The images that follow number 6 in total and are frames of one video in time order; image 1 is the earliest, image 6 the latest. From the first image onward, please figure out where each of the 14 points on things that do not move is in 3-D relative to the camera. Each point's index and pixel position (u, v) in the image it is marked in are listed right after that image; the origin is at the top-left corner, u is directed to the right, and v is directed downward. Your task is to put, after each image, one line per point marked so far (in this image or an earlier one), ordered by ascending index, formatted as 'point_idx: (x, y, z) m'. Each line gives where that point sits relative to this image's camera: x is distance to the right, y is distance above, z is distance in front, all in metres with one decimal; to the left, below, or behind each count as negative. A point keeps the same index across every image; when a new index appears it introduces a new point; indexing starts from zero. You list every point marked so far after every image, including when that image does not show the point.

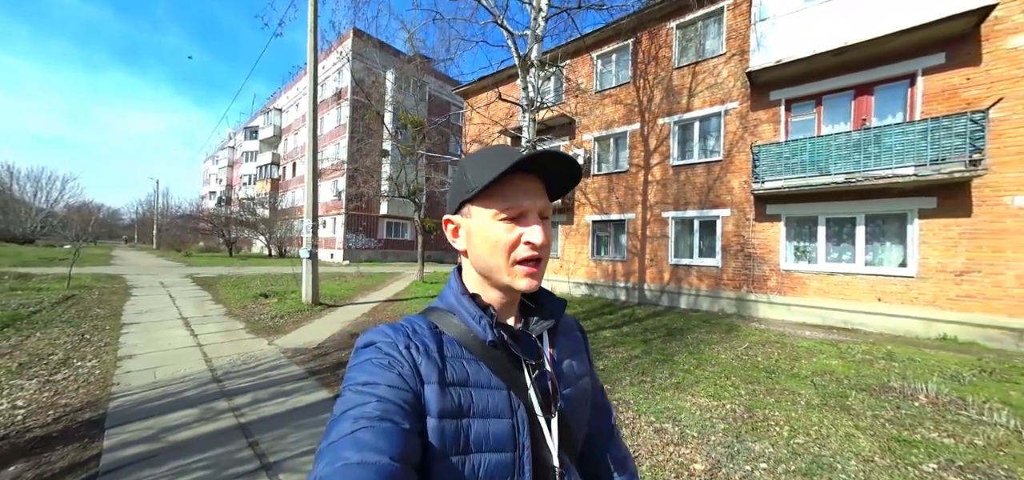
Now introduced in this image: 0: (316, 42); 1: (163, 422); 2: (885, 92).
0: (-5.5, +5.8, +10.0) m
1: (-3.6, -1.9, +3.6) m
2: (+9.5, +3.7, +8.8) m
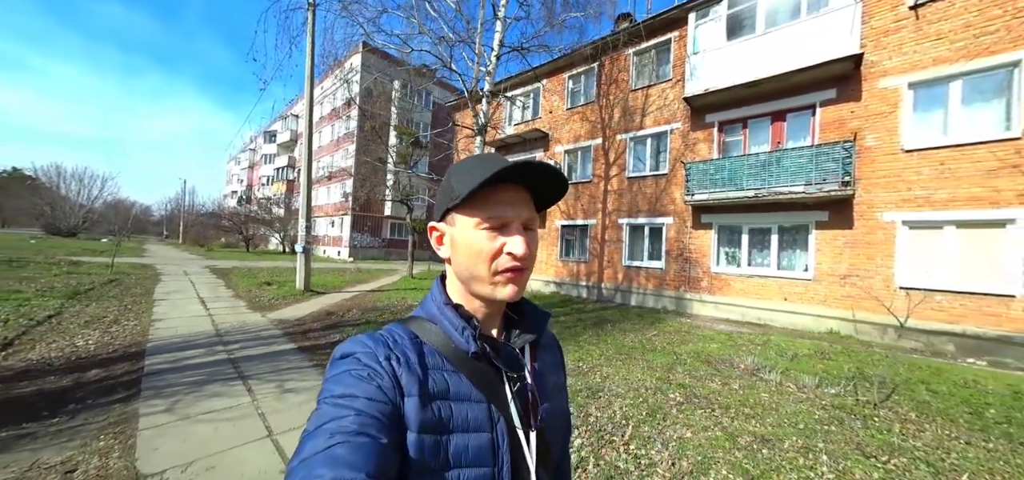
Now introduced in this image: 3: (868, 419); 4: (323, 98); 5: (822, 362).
0: (-6.7, +5.9, +11.9) m
1: (-5.1, -1.8, +5.4) m
2: (+8.2, +3.5, +10.2) m
3: (+4.3, -2.1, +4.3) m
4: (-7.4, +5.4, +13.7) m
5: (+5.8, -2.3, +6.6) m
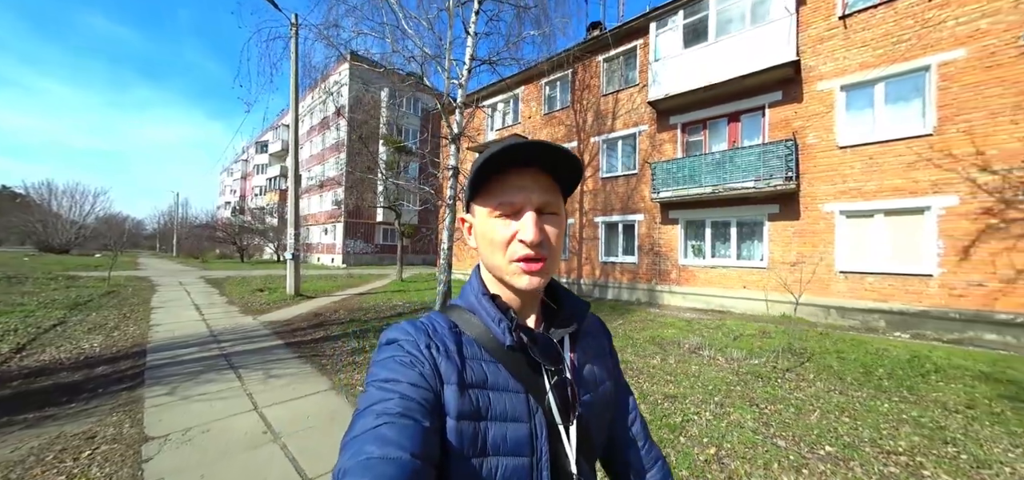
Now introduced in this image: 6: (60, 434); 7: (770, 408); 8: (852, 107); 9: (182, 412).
0: (-7.6, +5.7, +12.6) m
1: (-5.8, -1.9, +6.1) m
2: (+7.4, +3.7, +11.0) m
3: (+3.6, -2.0, +5.0) m
4: (-8.4, +5.1, +14.4) m
5: (+5.2, -2.1, +7.4) m
6: (-4.5, -1.9, +3.5) m
7: (+3.0, -1.9, +4.0) m
8: (+8.8, +3.4, +9.2) m
9: (-3.7, -1.9, +4.0) m
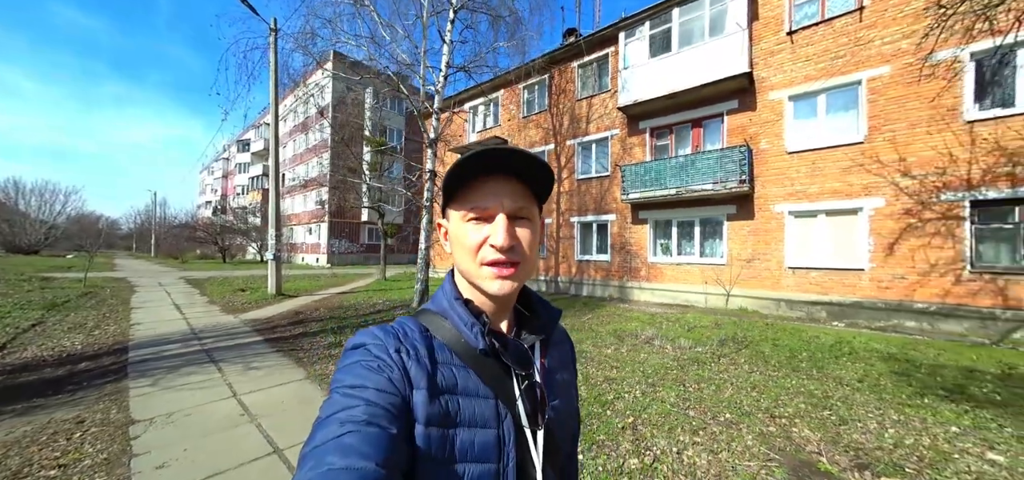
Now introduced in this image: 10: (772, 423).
0: (-8.5, +5.6, +12.8) m
1: (-6.4, -2.0, +6.4) m
2: (+6.5, +3.8, +11.7) m
3: (+3.0, -2.0, +5.6) m
4: (-9.3, +5.1, +14.6) m
5: (+4.5, -2.1, +8.0) m
6: (-5.1, -2.0, +3.9) m
7: (+2.4, -1.9, +4.6) m
8: (+8.0, +3.5, +9.9) m
9: (-4.2, -2.0, +4.3) m
10: (+2.7, -1.9, +3.6) m
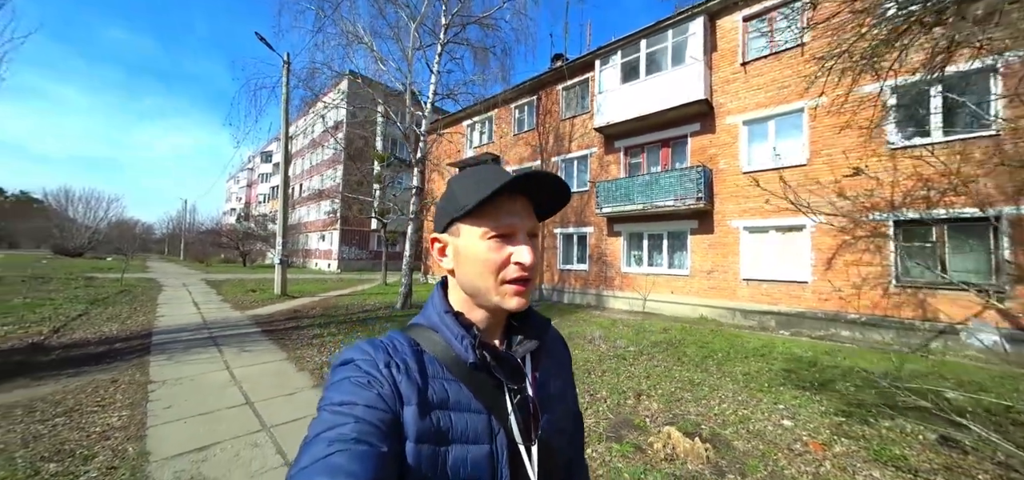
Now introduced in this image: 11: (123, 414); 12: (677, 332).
0: (-9.1, +5.4, +14.4) m
1: (-7.4, -2.1, +7.7) m
2: (+5.9, +3.4, +12.6) m
3: (+2.0, -2.2, +6.5) m
4: (-9.8, +4.8, +16.2) m
5: (+3.6, -2.4, +8.9) m
6: (-6.2, -2.0, +5.1) m
7: (+1.3, -2.1, +5.6) m
8: (+7.3, +3.1, +10.8) m
9: (-5.3, -2.0, +5.6) m
10: (+1.6, -2.0, +4.5) m
11: (-4.4, -1.9, +4.0) m
12: (+4.2, -2.4, +9.1) m
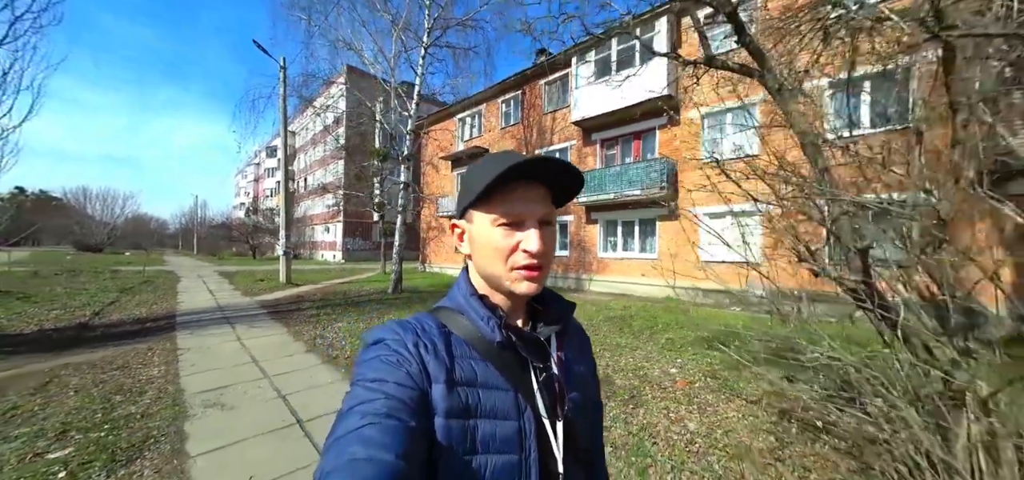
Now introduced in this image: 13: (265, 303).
0: (-9.8, +5.7, +15.4) m
1: (-8.1, -2.0, +9.0) m
2: (+5.1, +3.9, +13.4) m
3: (+1.3, -1.9, +7.6) m
4: (-10.5, +5.2, +17.2) m
5: (+2.9, -2.0, +9.9) m
6: (-6.9, -2.0, +6.4) m
7: (+0.6, -1.9, +6.7) m
8: (+6.5, +3.6, +11.6) m
9: (-6.1, -2.0, +6.8) m
10: (+0.8, -1.9, +5.6) m
11: (-5.1, -1.9, +5.2) m
12: (+3.5, -2.0, +10.2) m
13: (-8.0, -2.0, +11.3) m
